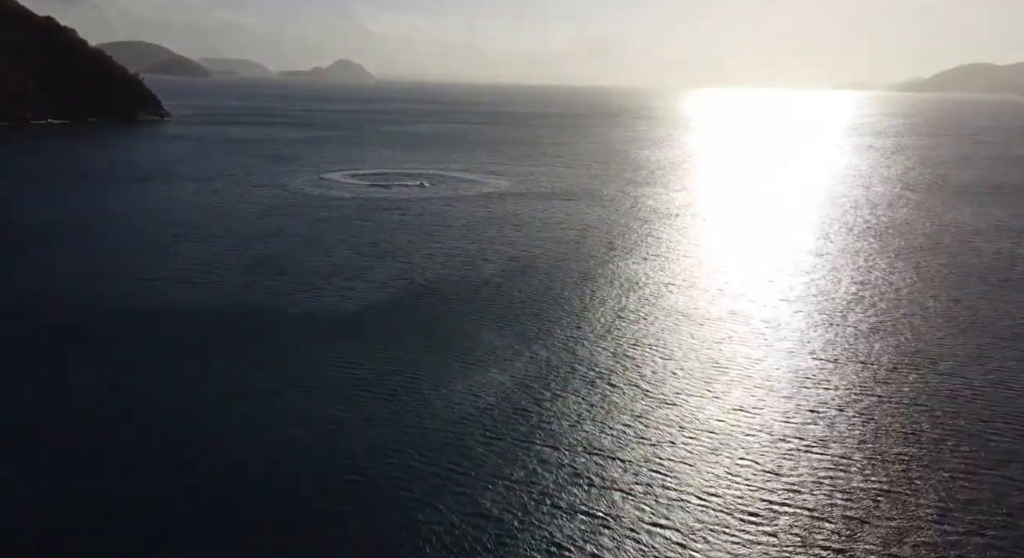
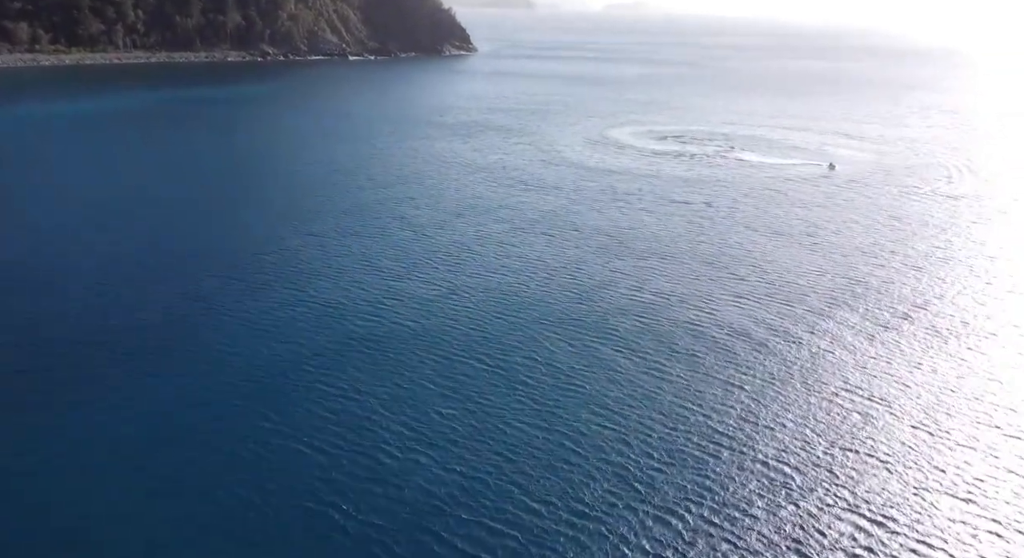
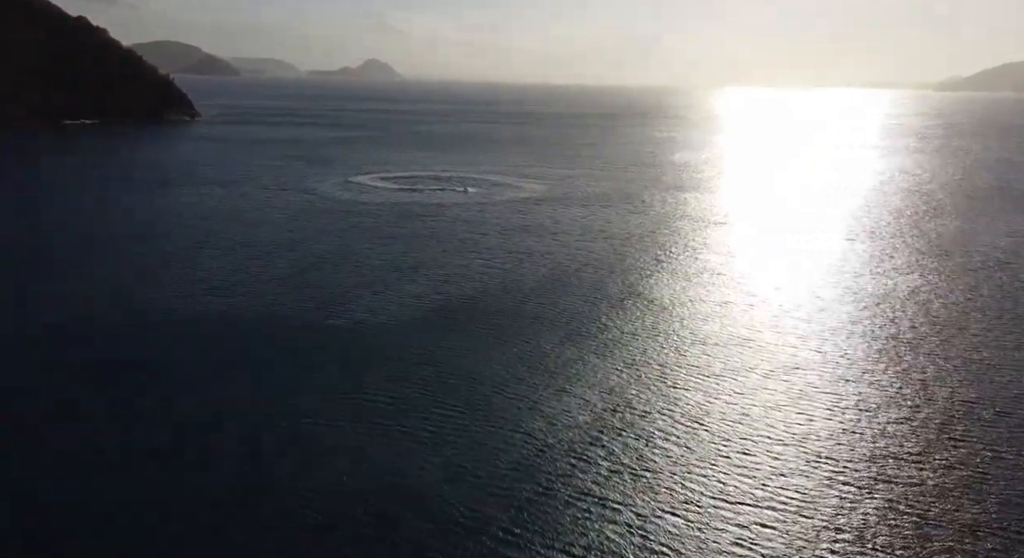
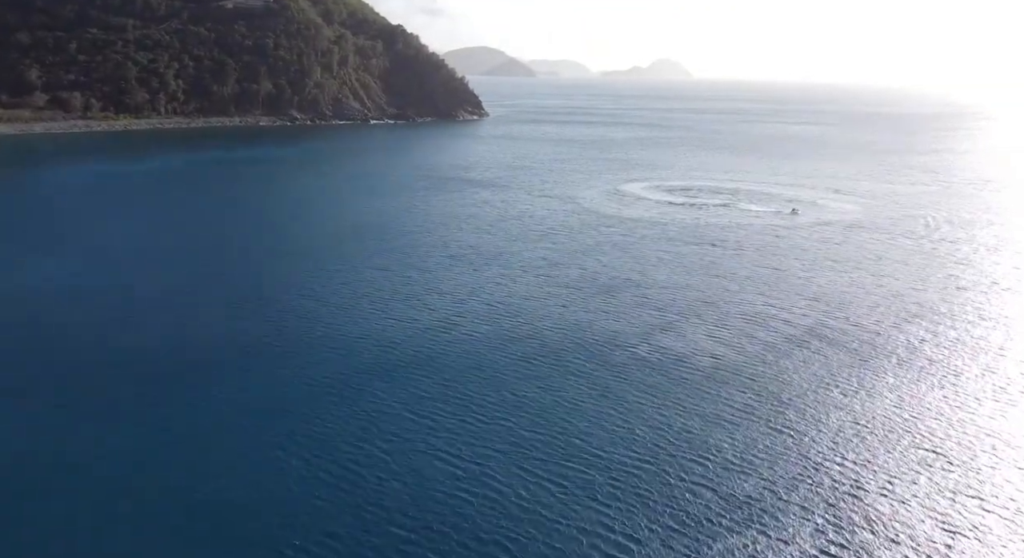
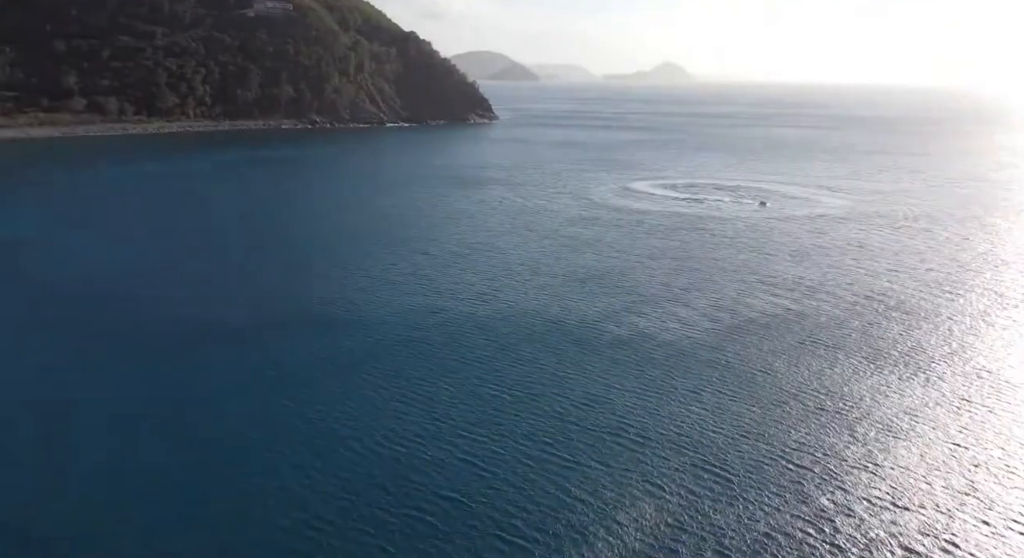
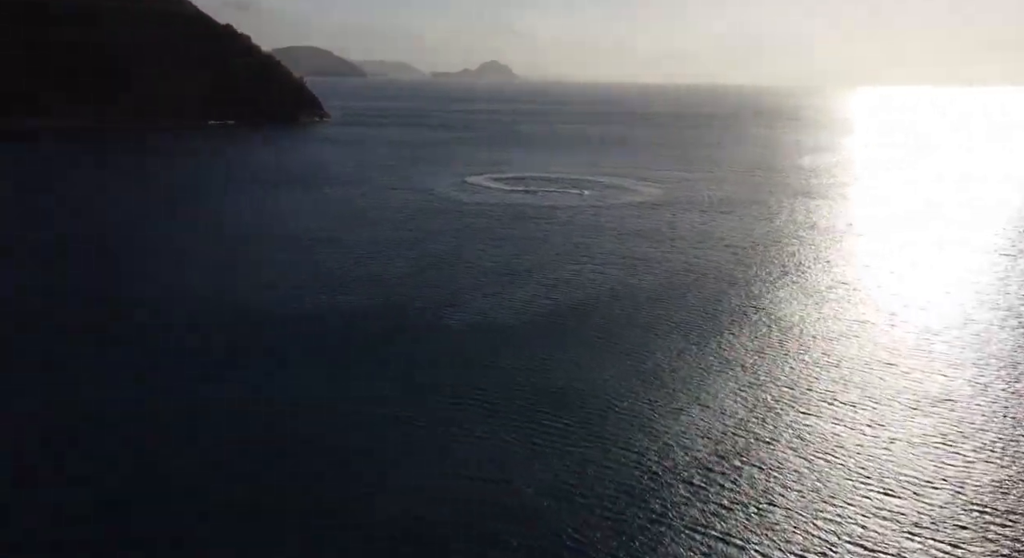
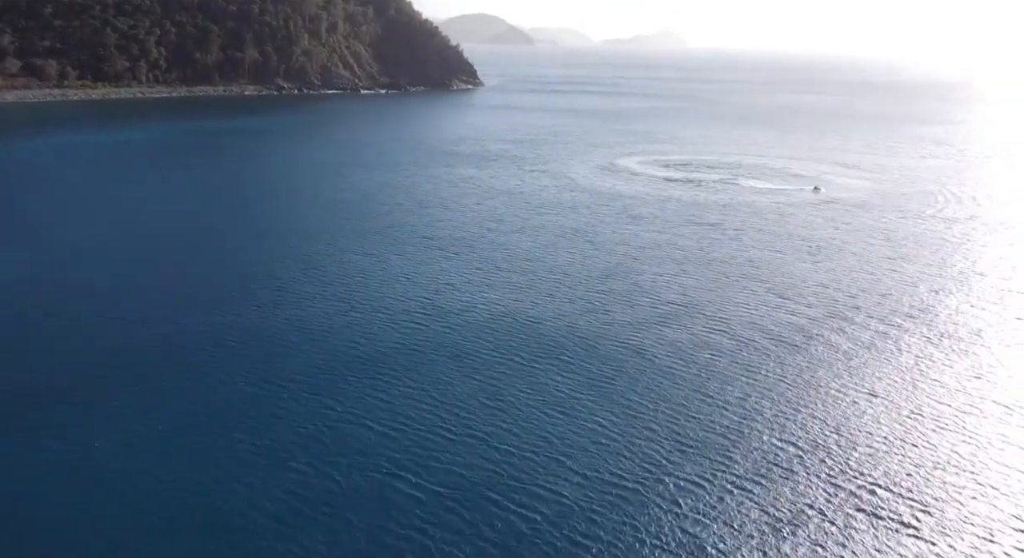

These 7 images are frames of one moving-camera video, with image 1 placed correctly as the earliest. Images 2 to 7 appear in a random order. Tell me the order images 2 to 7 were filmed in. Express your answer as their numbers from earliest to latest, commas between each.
3, 6, 5, 4, 7, 2
